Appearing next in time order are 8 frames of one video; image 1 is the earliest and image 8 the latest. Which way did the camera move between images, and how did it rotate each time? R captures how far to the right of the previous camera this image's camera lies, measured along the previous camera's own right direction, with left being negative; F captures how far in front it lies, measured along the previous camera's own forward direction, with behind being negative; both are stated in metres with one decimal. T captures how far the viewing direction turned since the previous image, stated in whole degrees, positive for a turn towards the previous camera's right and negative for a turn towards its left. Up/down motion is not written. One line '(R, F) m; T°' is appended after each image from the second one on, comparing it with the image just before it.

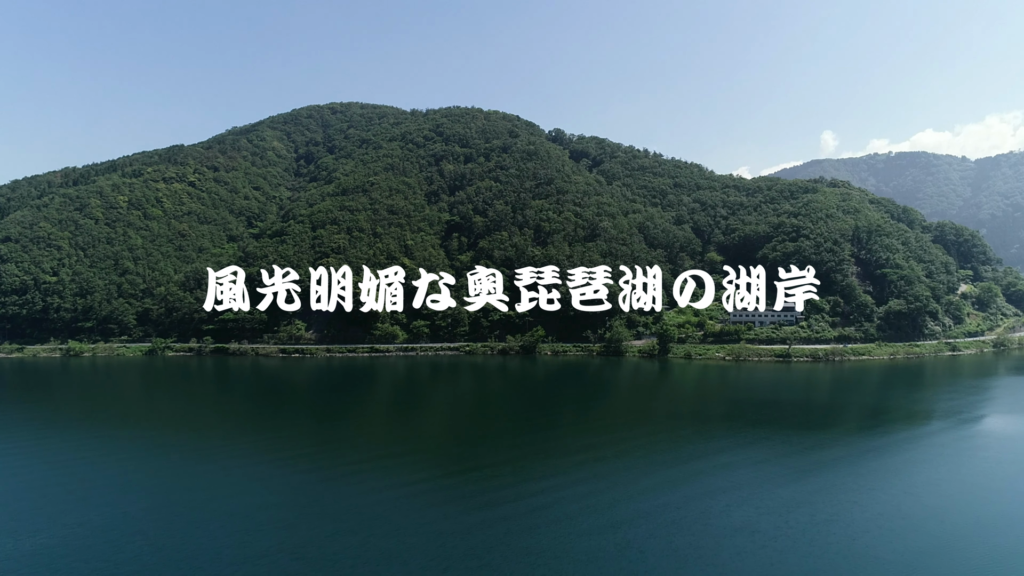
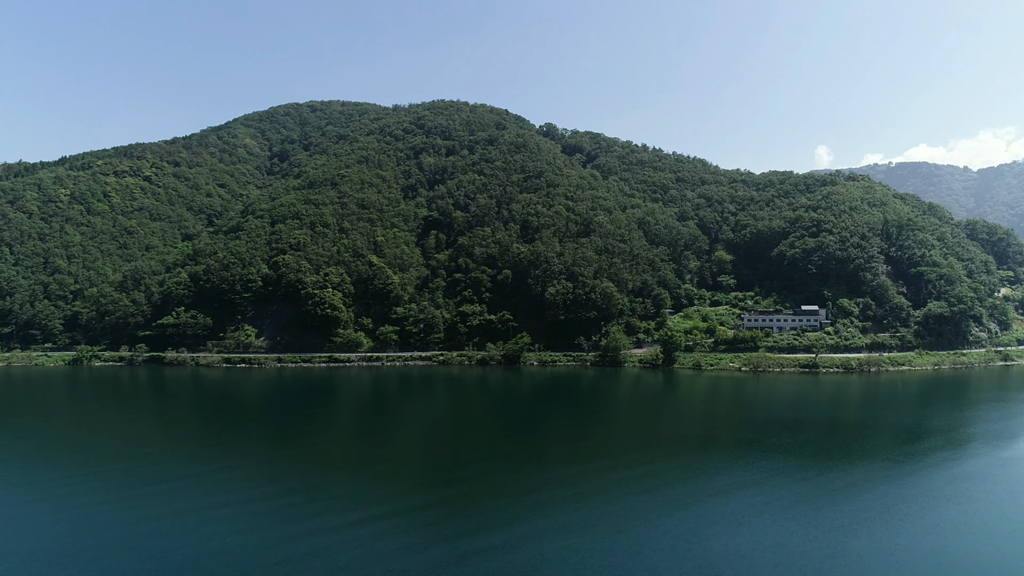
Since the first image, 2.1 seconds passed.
(+2.0, +12.8) m; 0°
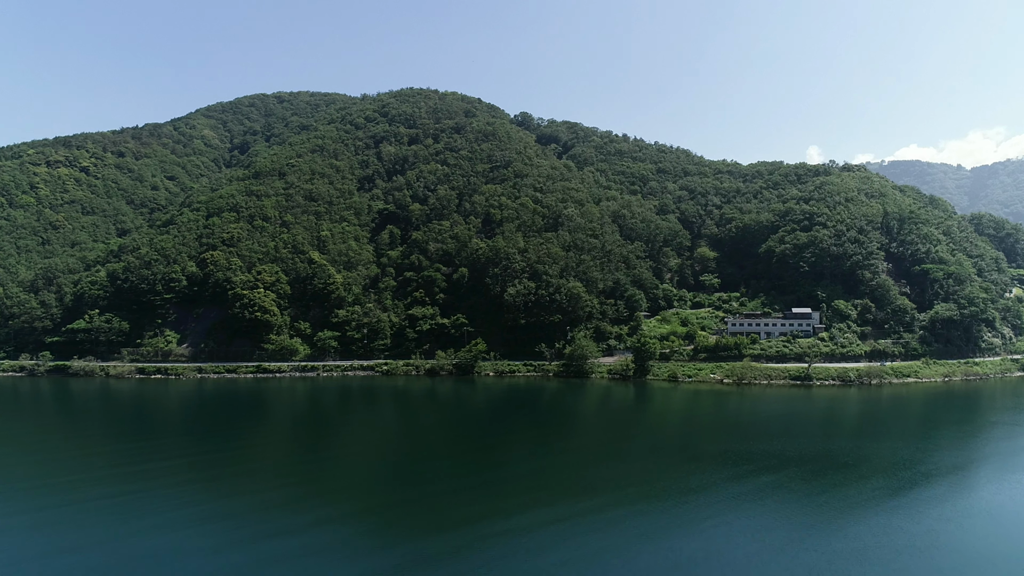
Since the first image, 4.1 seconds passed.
(+5.1, +9.8) m; +1°
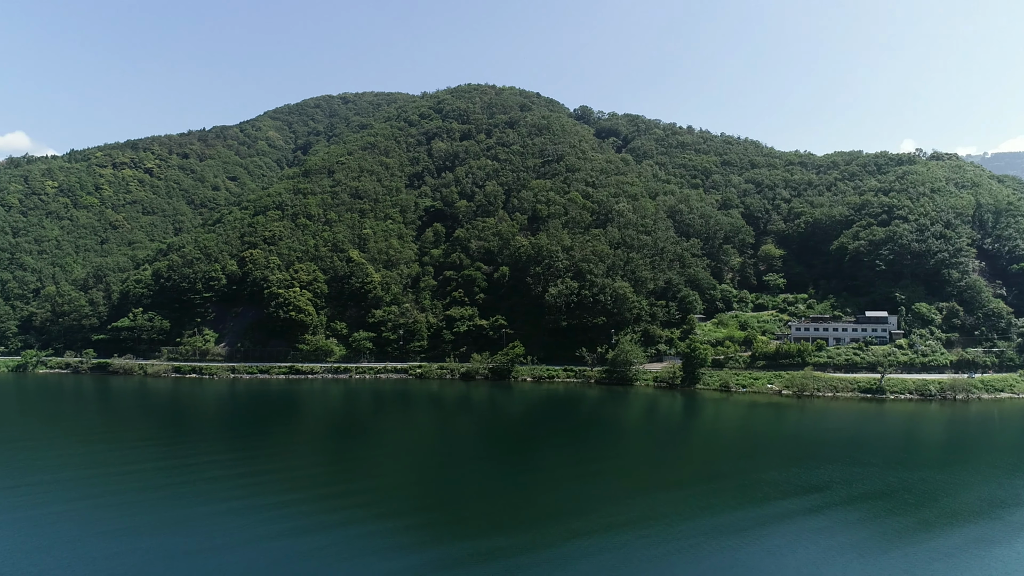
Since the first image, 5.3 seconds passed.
(+2.1, +4.2) m; -6°
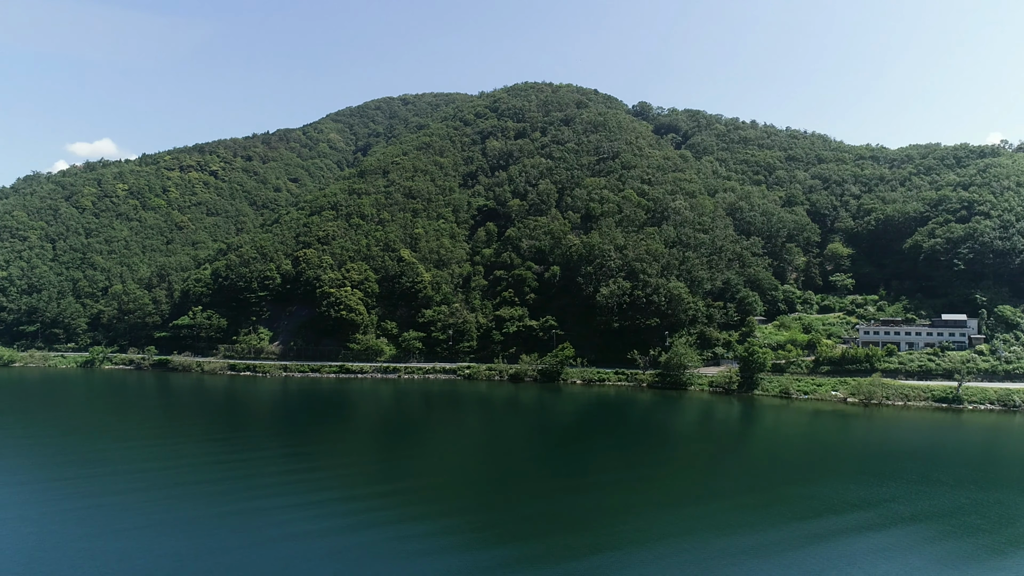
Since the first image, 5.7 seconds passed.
(-0.5, +1.2) m; -4°
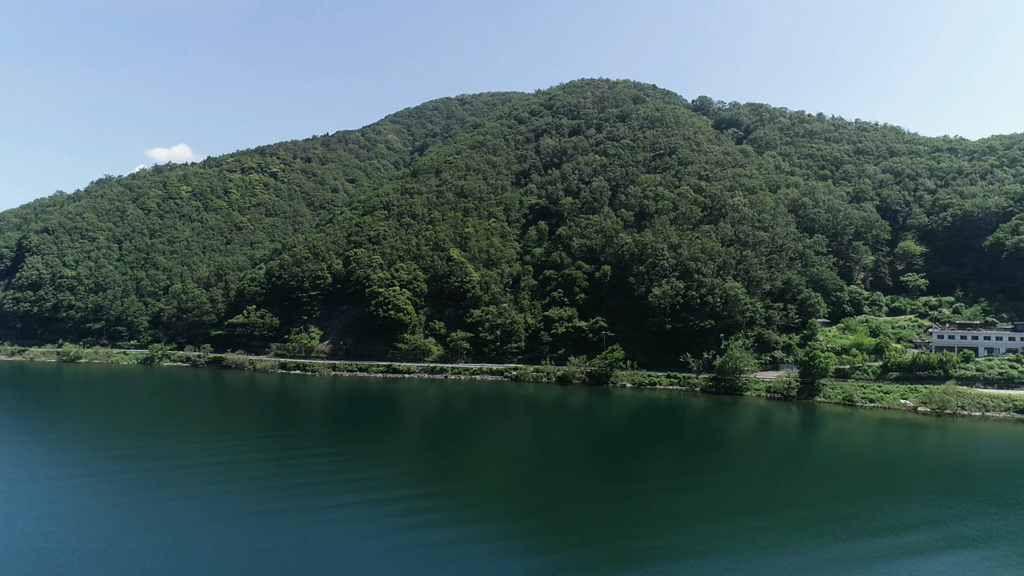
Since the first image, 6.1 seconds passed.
(-0.2, +1.1) m; -5°
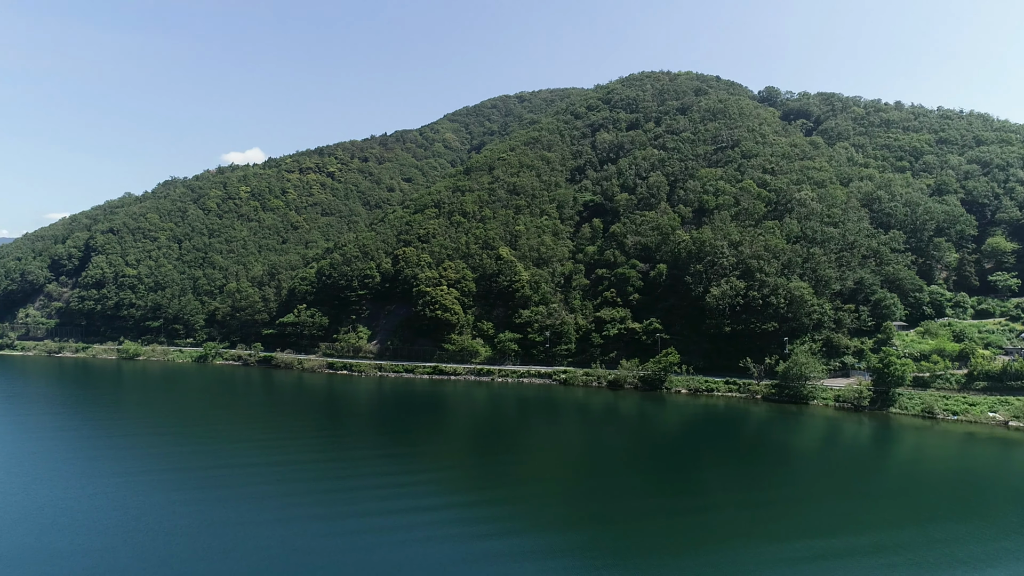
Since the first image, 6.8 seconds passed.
(+0.7, +1.7) m; -5°
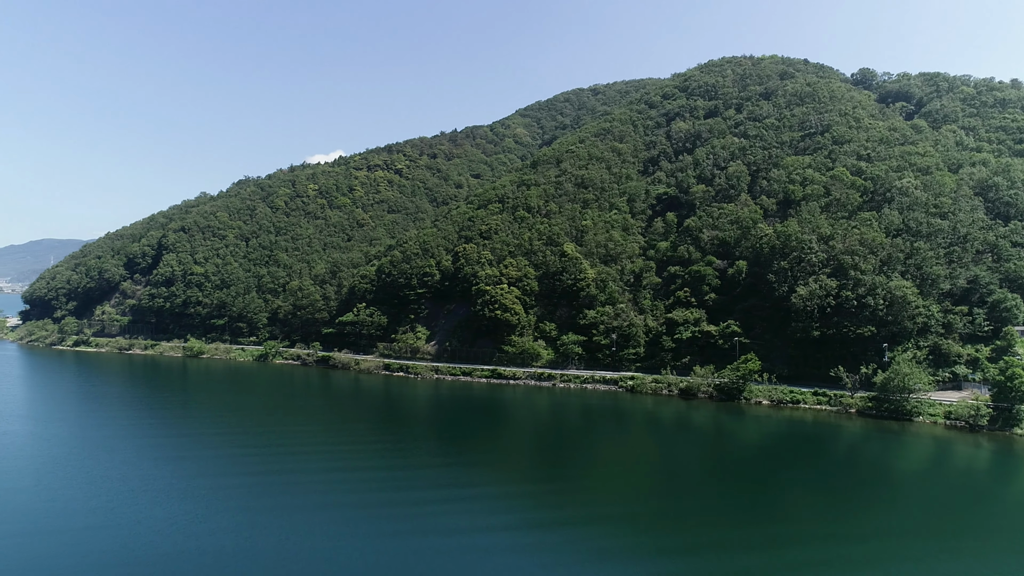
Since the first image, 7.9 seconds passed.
(+1.0, +3.0) m; -7°
